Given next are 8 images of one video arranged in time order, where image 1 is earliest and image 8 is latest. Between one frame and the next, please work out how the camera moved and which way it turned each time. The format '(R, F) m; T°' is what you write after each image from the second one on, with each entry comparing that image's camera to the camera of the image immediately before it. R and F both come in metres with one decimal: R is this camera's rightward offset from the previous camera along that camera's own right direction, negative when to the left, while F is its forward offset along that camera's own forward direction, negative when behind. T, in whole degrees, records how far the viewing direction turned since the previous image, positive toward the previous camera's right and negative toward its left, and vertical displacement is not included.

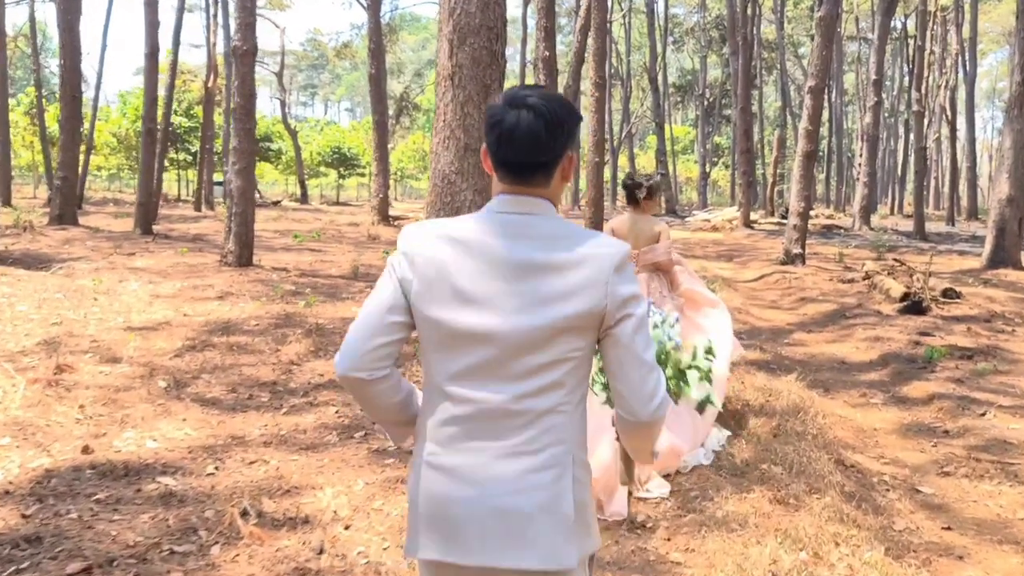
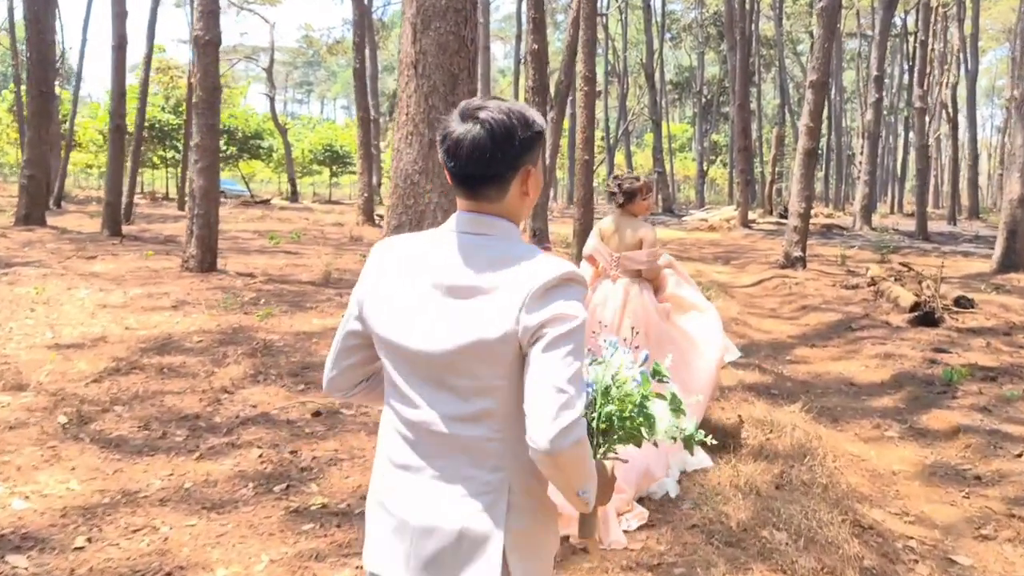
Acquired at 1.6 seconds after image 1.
(+0.2, +0.8) m; 0°
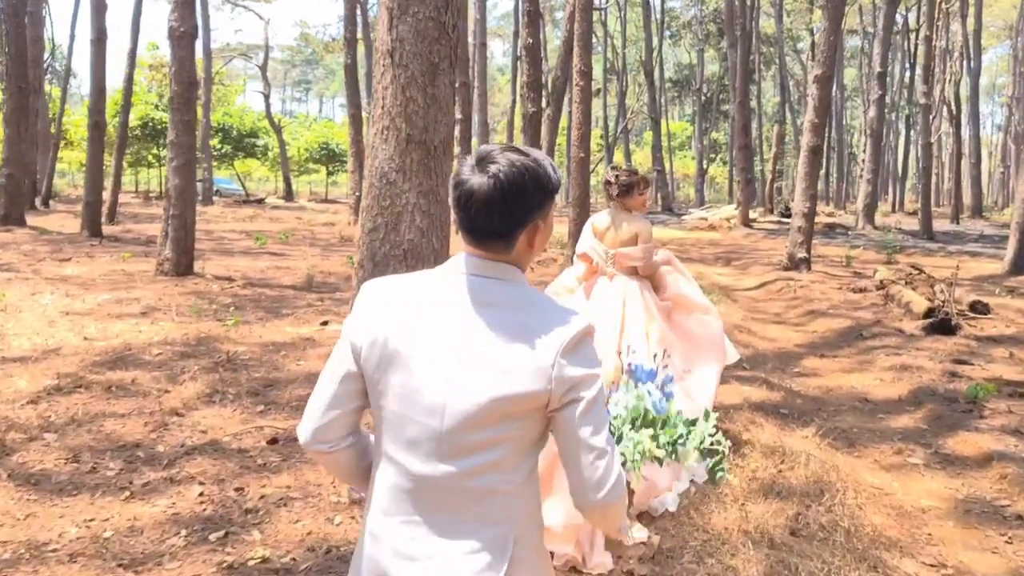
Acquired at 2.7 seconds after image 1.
(+0.1, +0.6) m; 0°
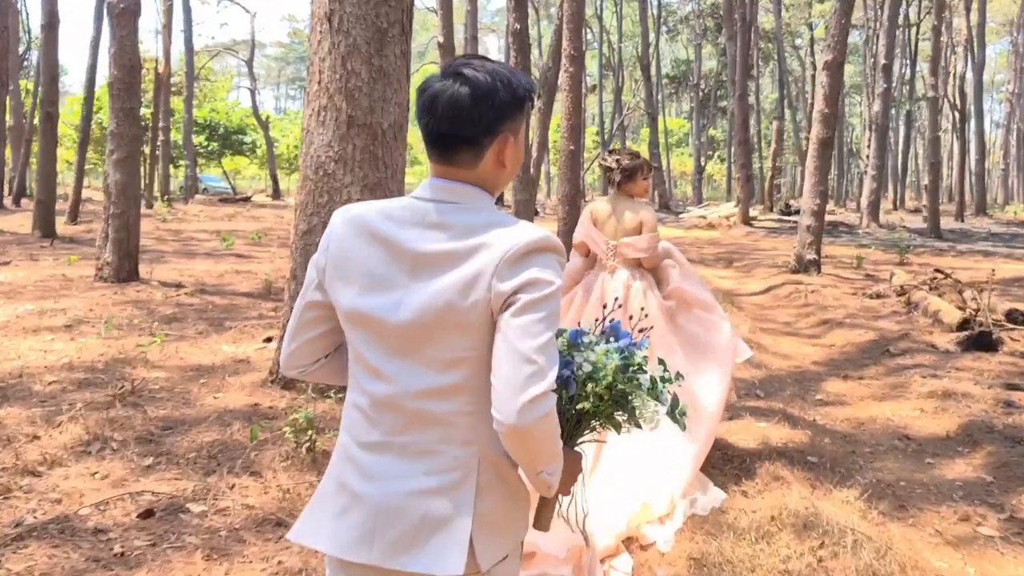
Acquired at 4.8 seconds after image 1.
(+0.2, +1.1) m; 0°
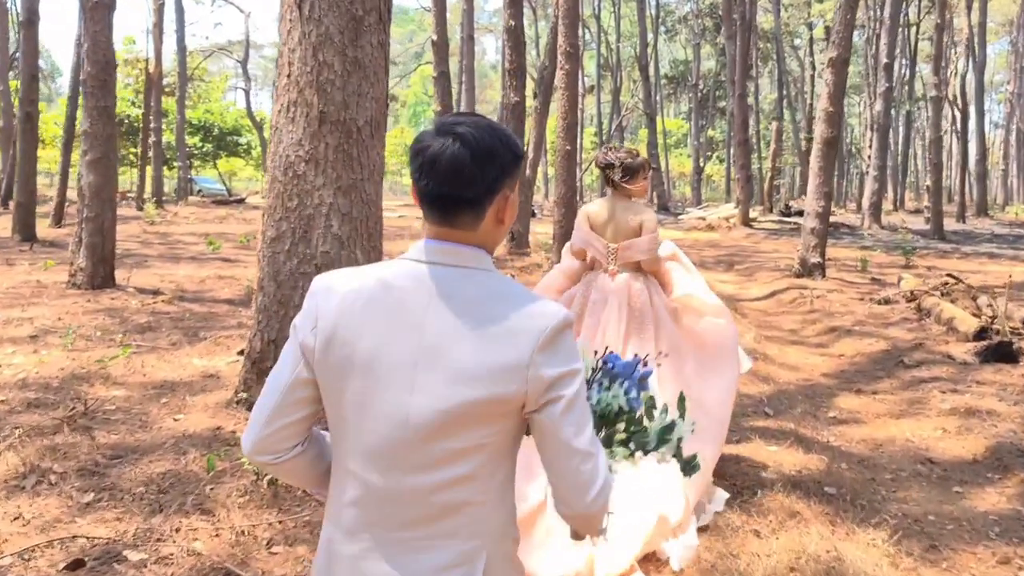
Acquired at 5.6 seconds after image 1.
(+0.1, +0.4) m; 0°
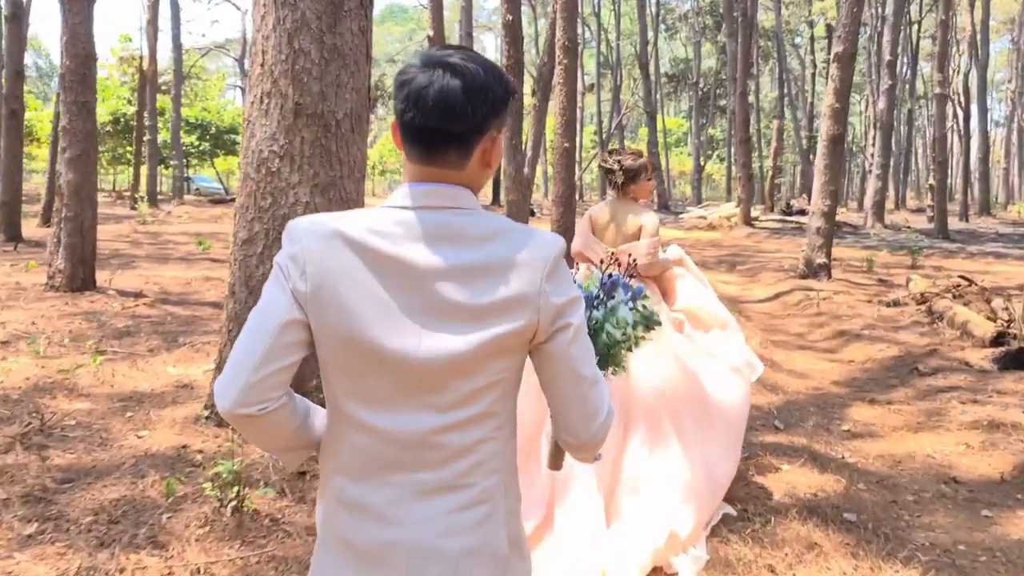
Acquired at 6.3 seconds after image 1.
(0.0, +0.4) m; 0°
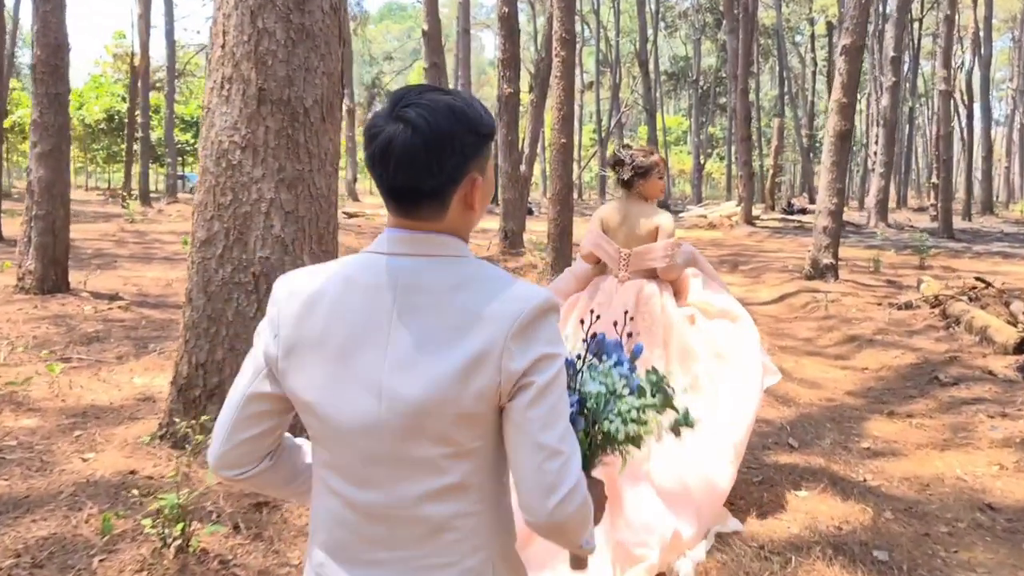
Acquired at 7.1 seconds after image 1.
(+0.1, +0.4) m; 0°
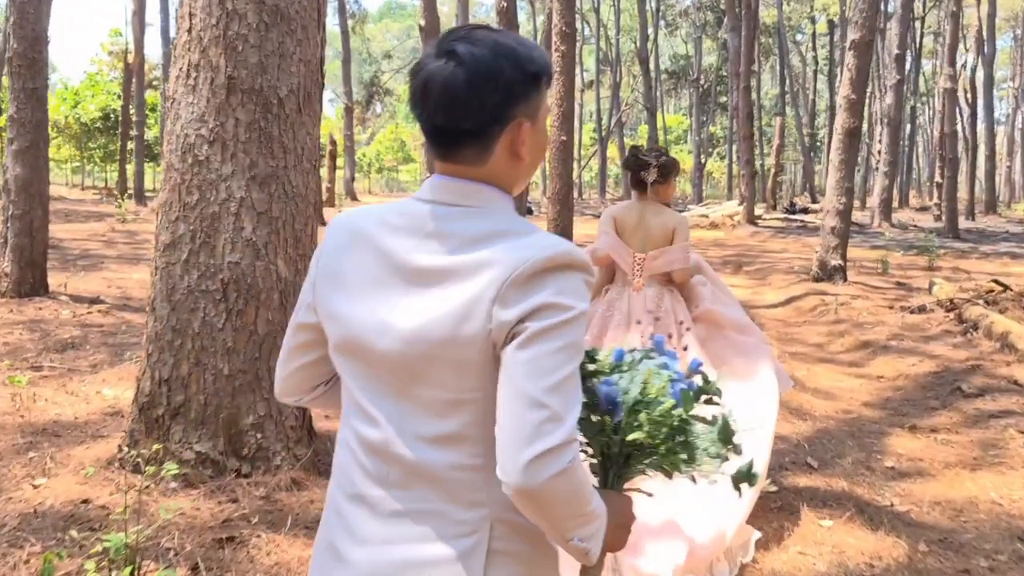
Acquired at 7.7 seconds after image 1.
(0.0, +0.4) m; 0°
